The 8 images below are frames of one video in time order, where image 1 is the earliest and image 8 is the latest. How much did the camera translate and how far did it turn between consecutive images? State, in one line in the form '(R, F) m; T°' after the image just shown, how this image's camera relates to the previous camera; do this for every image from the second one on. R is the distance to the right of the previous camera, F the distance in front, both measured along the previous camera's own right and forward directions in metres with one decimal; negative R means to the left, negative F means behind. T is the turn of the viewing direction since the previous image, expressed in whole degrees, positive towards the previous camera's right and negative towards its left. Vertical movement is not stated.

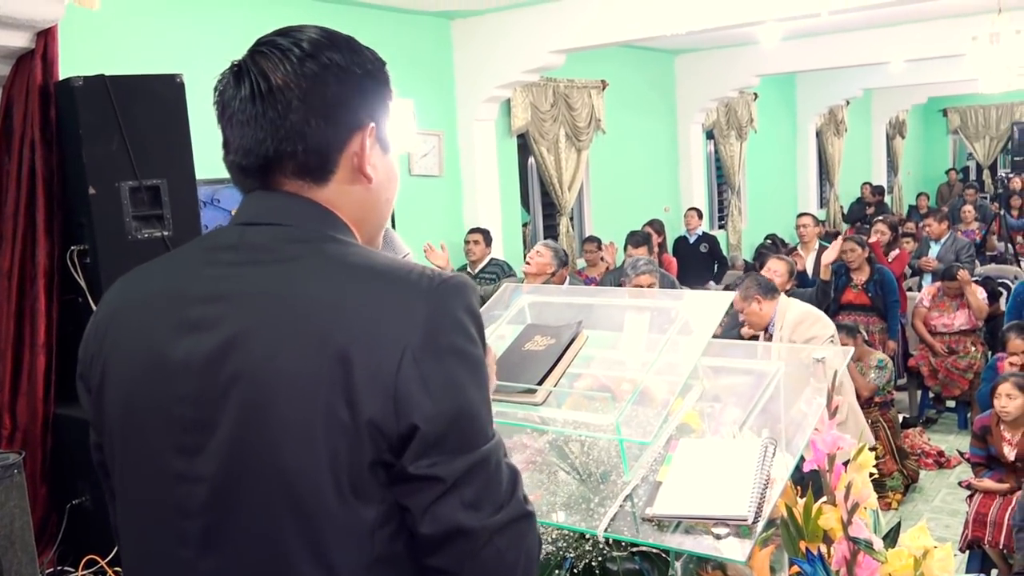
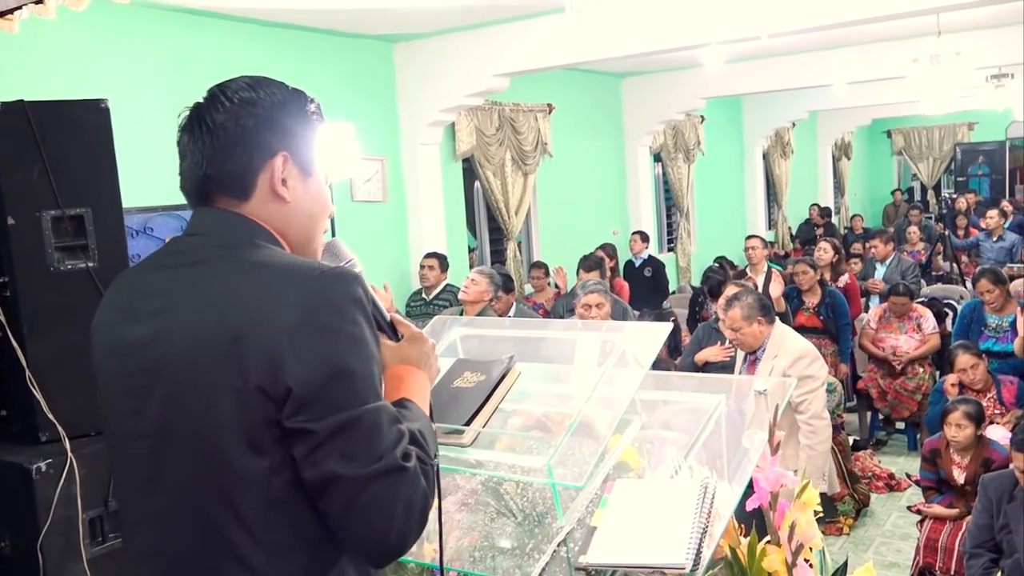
(+0.1, +0.1) m; +3°
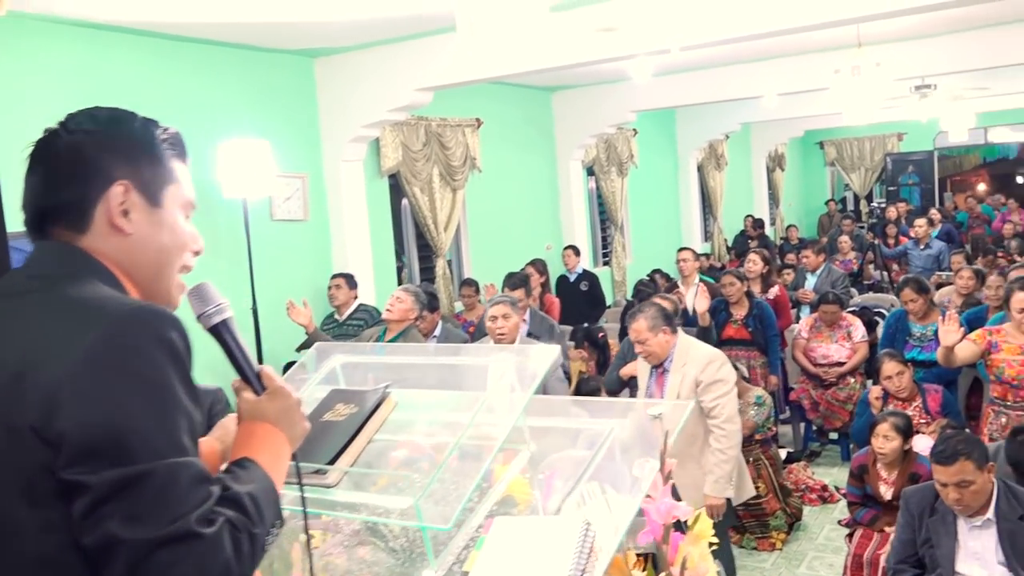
(+0.2, +0.1) m; +3°
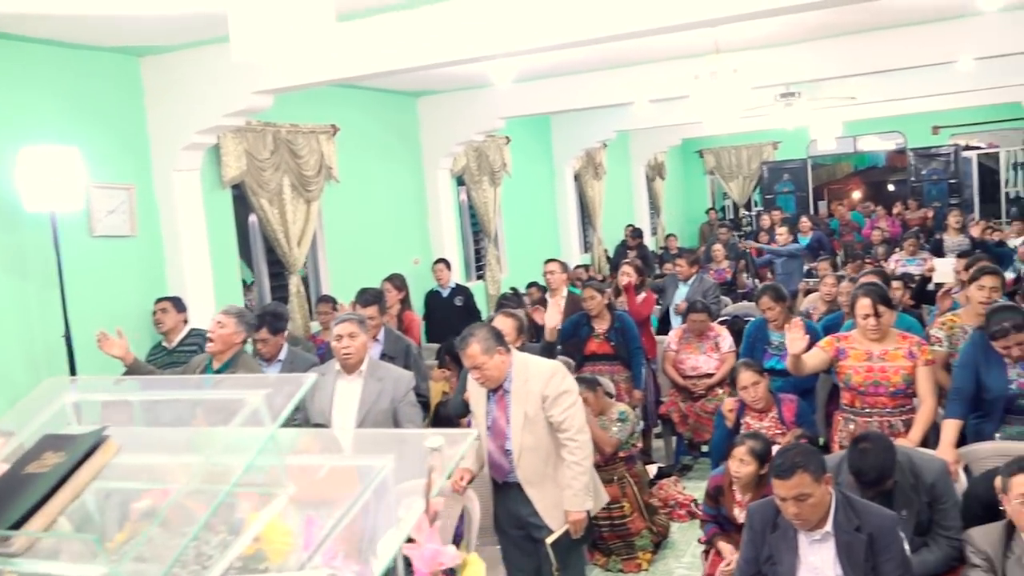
(+0.3, +0.2) m; +5°
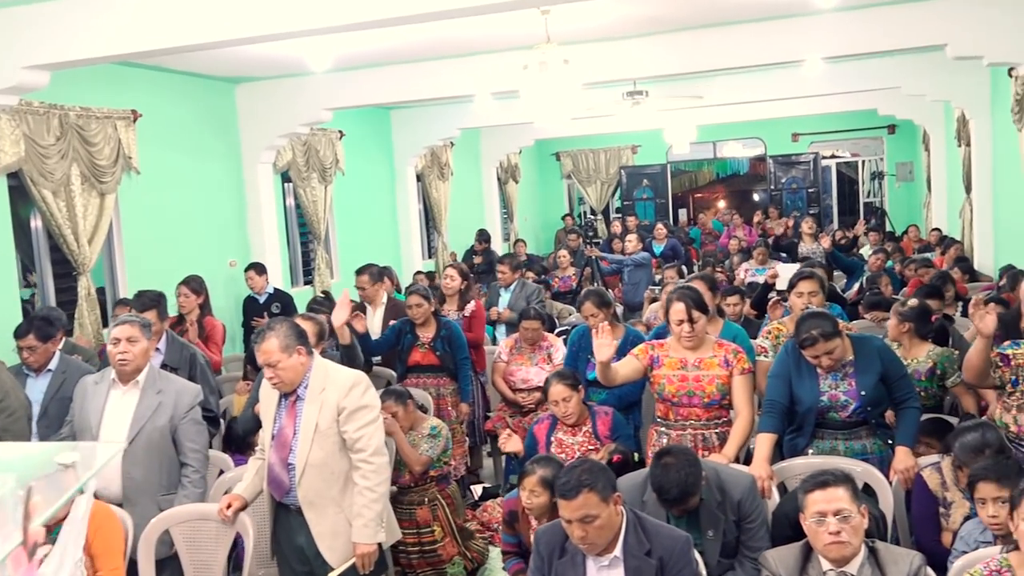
(+0.5, +0.4) m; +5°
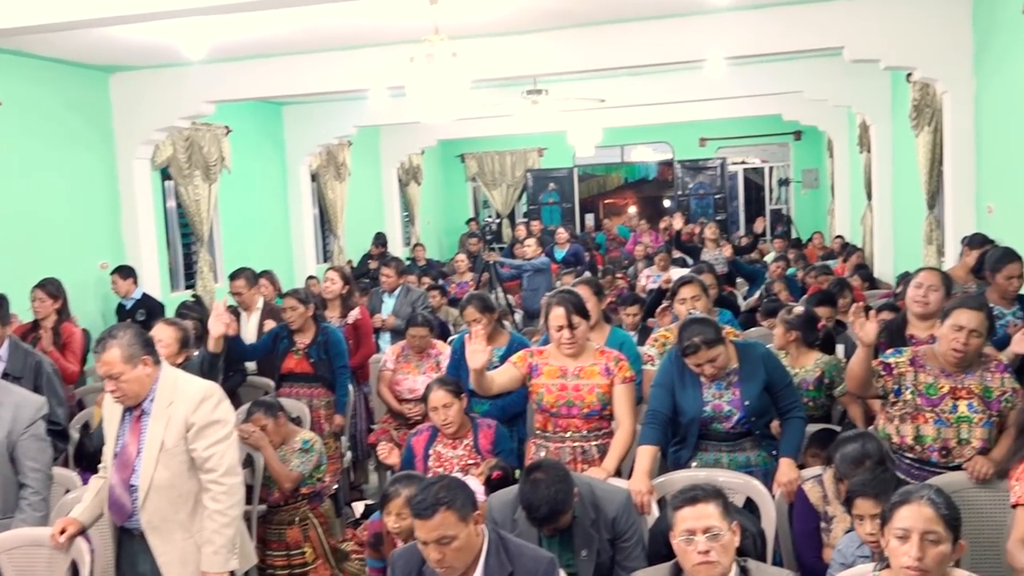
(+0.2, +0.2) m; +4°
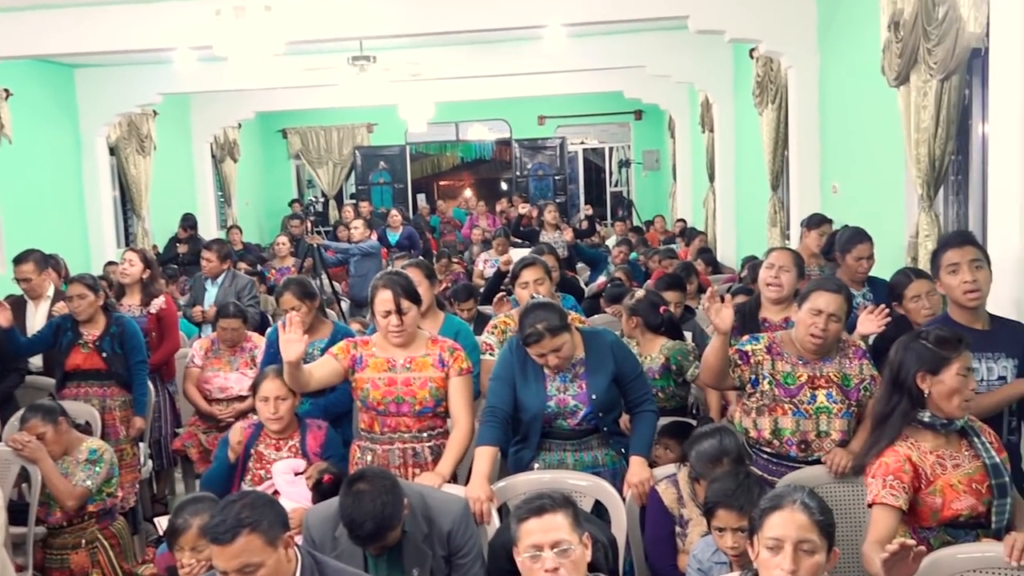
(+0.1, +0.4) m; +10°
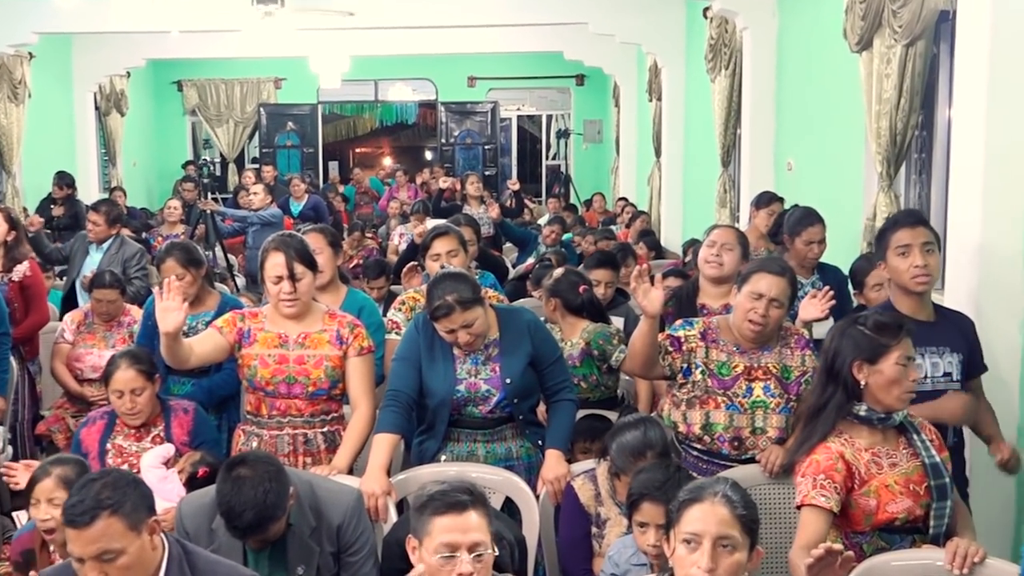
(0.0, +0.3) m; +5°
